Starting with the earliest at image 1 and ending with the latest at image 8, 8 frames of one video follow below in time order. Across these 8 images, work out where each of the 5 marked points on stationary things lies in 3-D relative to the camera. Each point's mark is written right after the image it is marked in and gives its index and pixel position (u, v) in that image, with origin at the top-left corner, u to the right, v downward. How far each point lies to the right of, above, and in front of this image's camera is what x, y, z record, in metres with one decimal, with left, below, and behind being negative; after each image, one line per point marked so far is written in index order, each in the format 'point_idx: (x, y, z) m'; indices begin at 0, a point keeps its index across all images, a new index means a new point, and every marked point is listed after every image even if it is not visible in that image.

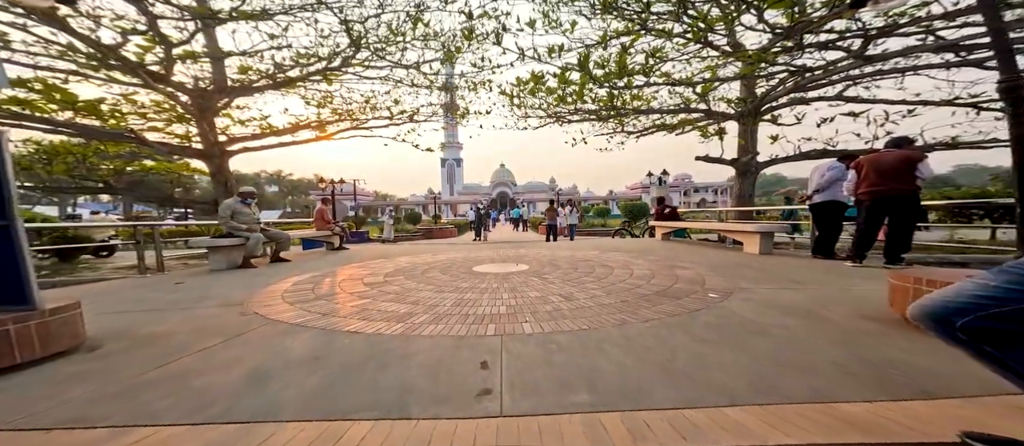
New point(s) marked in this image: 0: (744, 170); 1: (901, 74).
0: (+4.7, +1.1, +6.5) m
1: (+7.2, +2.8, +6.1) m
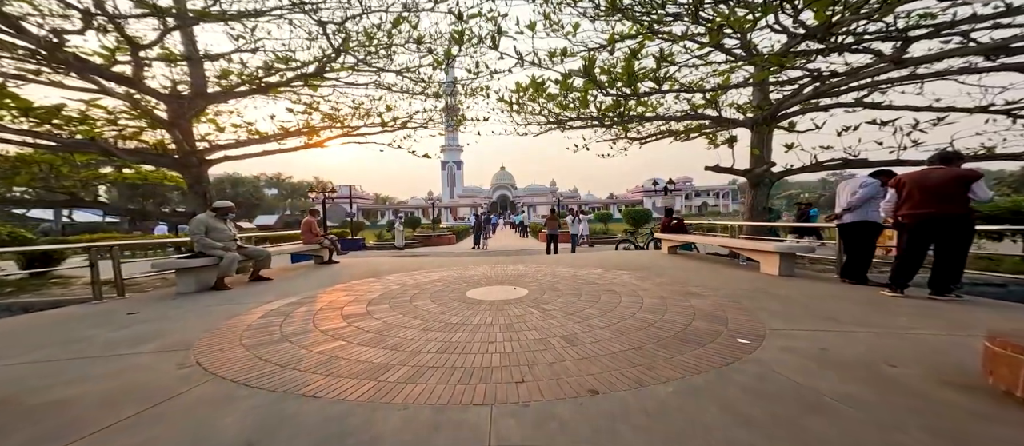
0: (+4.6, +0.8, +6.1) m
1: (+7.2, +2.5, +5.7) m
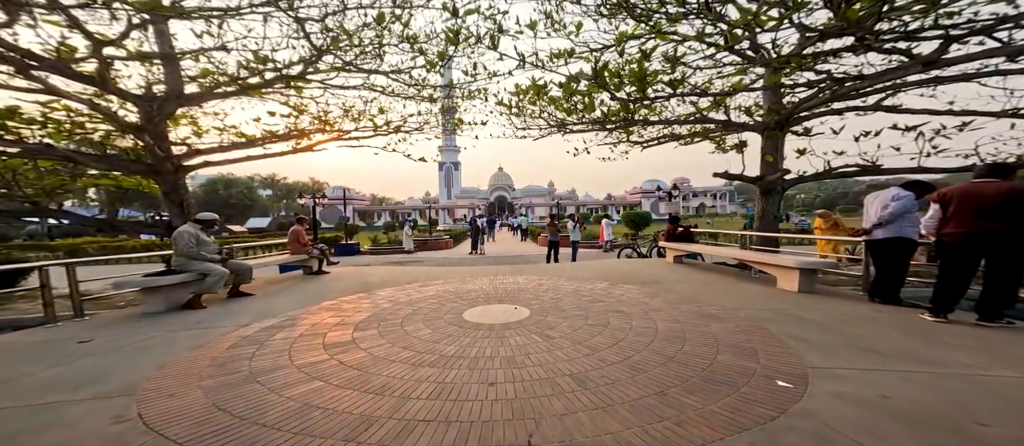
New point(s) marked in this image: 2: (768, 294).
0: (+4.6, +0.6, +5.8) m
1: (+7.2, +2.3, +5.4) m
2: (+3.3, -0.9, +4.3) m
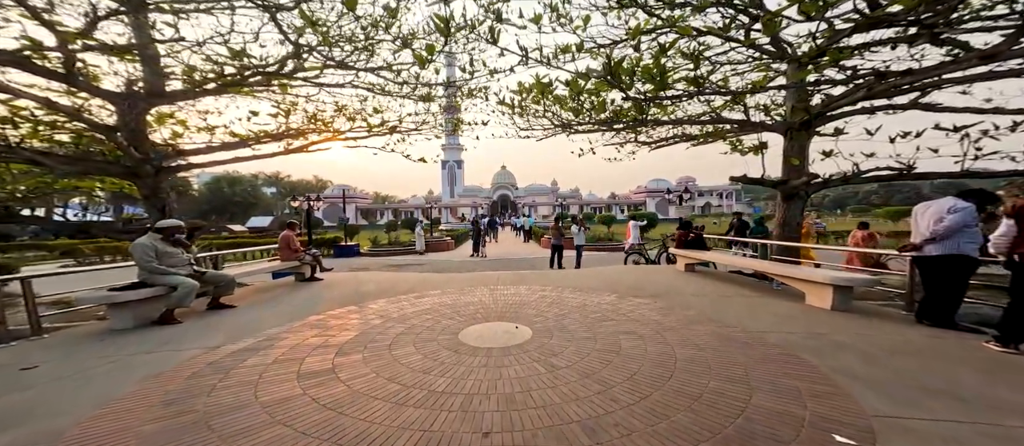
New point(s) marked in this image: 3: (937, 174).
0: (+4.7, +0.5, +5.4) m
1: (+7.2, +2.2, +4.9) m
2: (+3.4, -1.1, +3.9) m
3: (+6.5, +0.8, +5.0) m
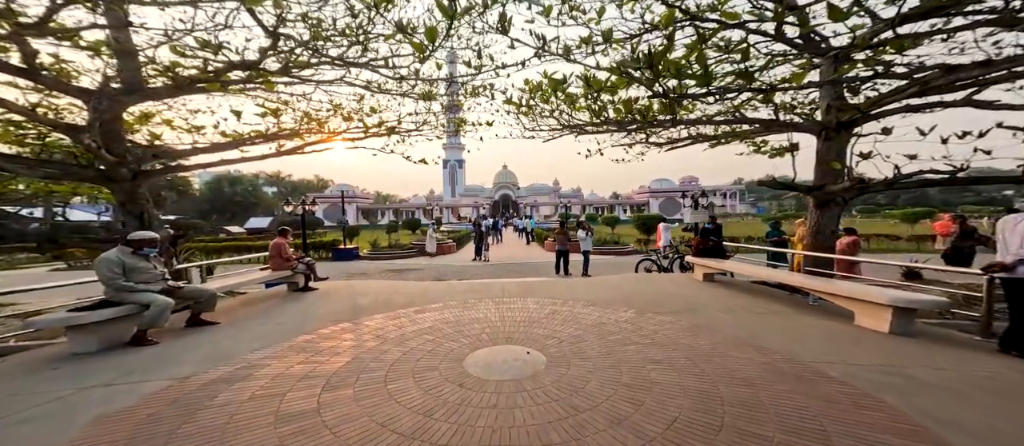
0: (+4.8, +0.3, +4.9) m
1: (+7.4, +2.0, +4.5) m
2: (+3.5, -1.2, +3.4) m
3: (+6.7, +0.6, +4.6) m
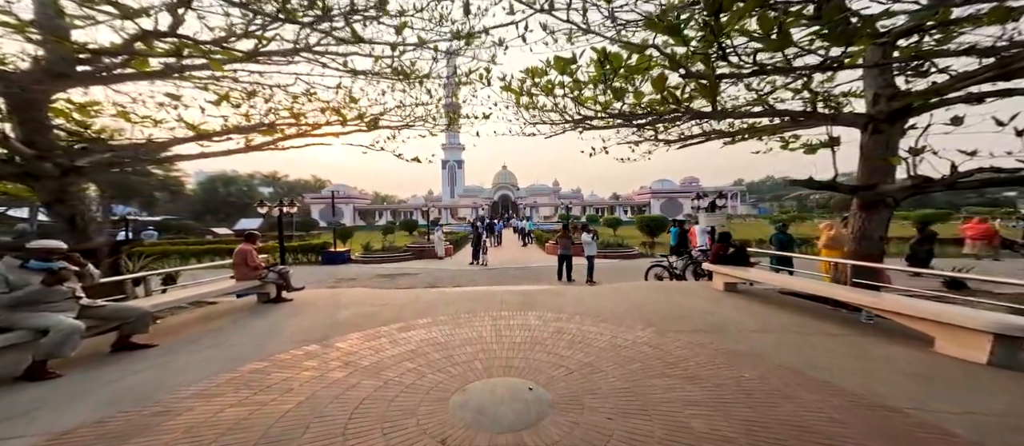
0: (+4.8, +0.3, +4.3) m
1: (+7.3, +2.0, +3.8) m
2: (+3.5, -1.3, +2.8) m
3: (+6.6, +0.6, +3.9) m
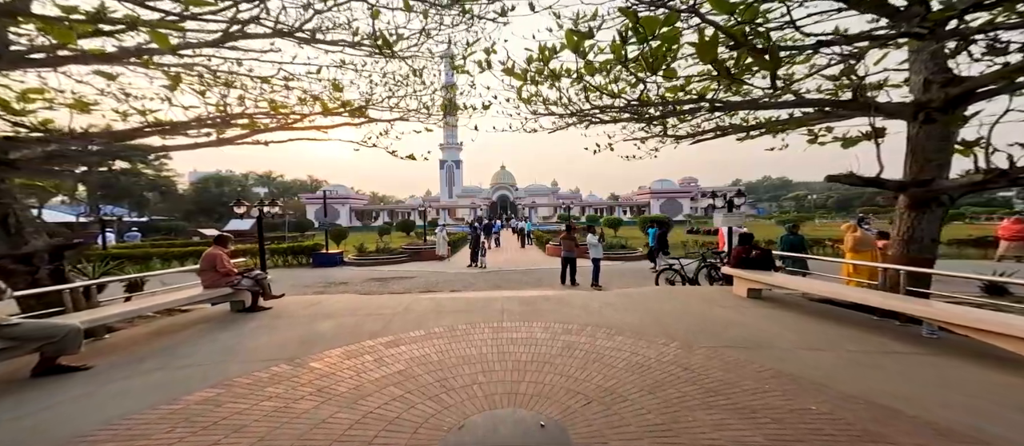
0: (+4.8, +0.3, +3.8) m
1: (+7.4, +2.0, +3.3) m
2: (+3.5, -1.3, +2.2) m
3: (+6.7, +0.5, +3.4) m
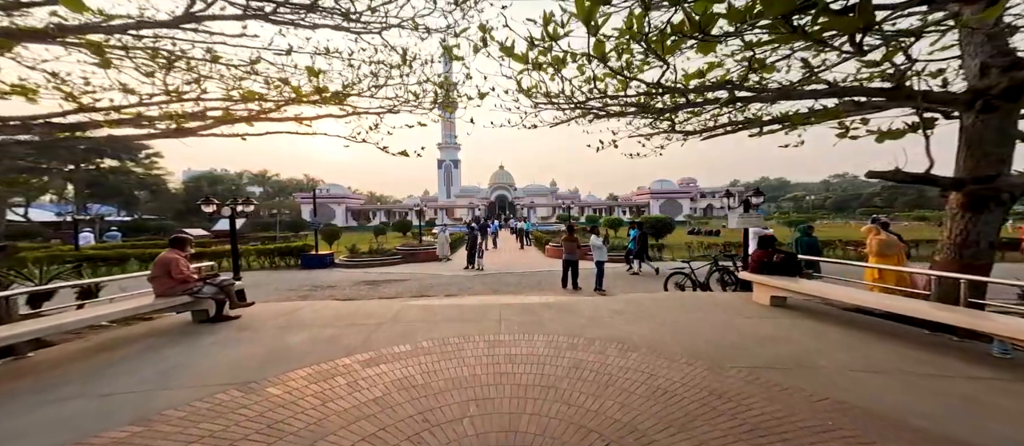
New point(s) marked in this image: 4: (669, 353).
0: (+4.8, +0.2, +3.3) m
1: (+7.4, +1.9, +2.9) m
2: (+3.5, -1.3, +1.8) m
3: (+6.7, +0.5, +2.9) m
4: (+1.6, -1.3, +3.4) m
